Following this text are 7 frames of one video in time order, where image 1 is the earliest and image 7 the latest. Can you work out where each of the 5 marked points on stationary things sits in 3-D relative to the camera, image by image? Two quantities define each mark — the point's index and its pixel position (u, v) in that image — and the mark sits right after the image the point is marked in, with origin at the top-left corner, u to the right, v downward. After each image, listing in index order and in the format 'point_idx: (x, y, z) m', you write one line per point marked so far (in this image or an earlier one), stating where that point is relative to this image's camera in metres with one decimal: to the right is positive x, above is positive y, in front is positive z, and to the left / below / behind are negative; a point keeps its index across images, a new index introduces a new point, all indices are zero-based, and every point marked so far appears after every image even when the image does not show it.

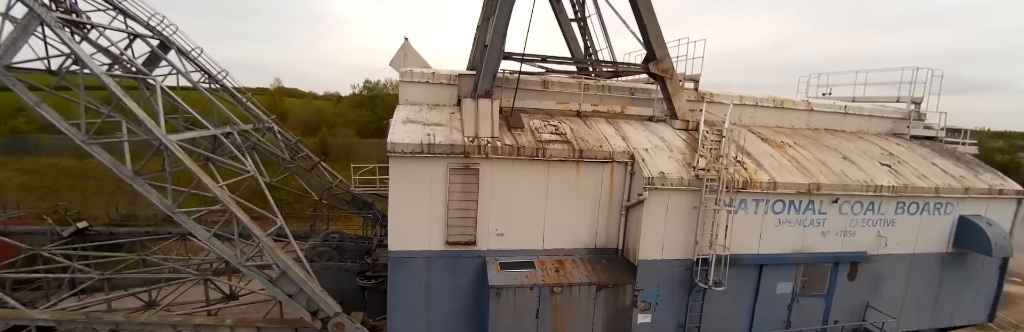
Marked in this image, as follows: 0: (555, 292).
0: (+0.8, -2.3, +6.4) m
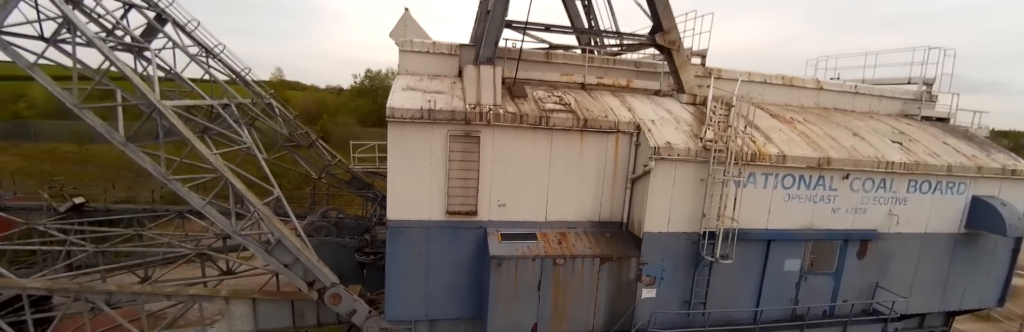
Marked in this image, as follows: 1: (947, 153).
0: (+0.8, -1.8, +6.3) m
1: (+10.5, +0.3, +8.4) m
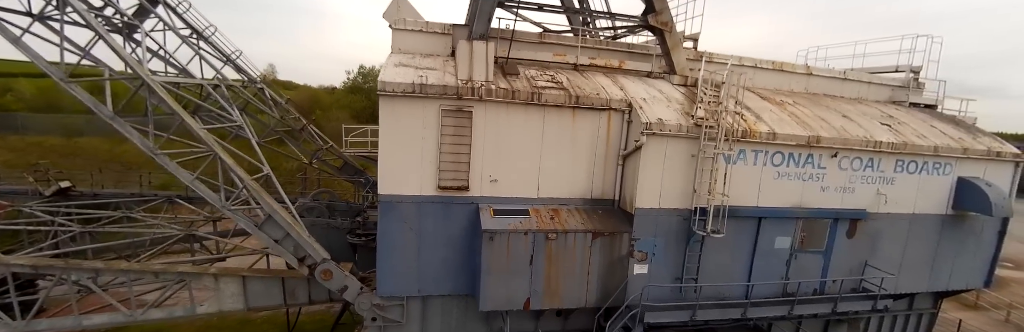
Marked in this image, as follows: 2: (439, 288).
0: (+0.7, -1.3, +6.3) m
1: (+10.3, +0.7, +8.5) m
2: (-1.4, -2.4, +6.8) m
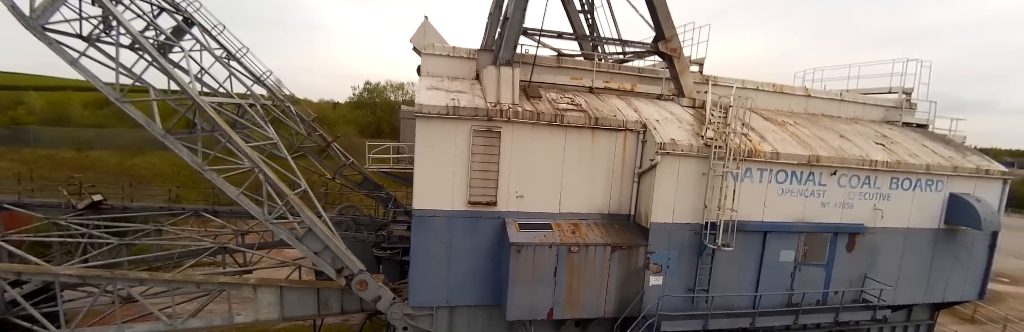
0: (+1.2, -1.6, +6.7) m
1: (+10.8, +0.3, +9.1) m
2: (-1.0, -2.7, +7.2) m
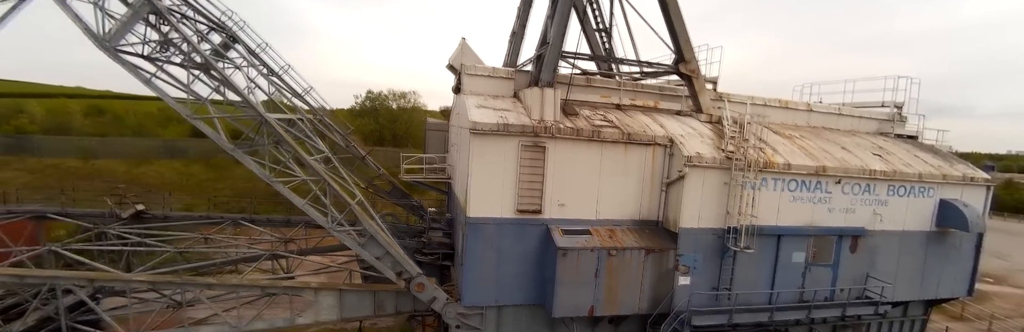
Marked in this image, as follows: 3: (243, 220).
0: (+2.1, -1.9, +7.5) m
1: (+11.7, +0.1, +10.0) m
2: (0.0, -3.0, +7.9) m
3: (-9.1, -1.8, +11.8) m
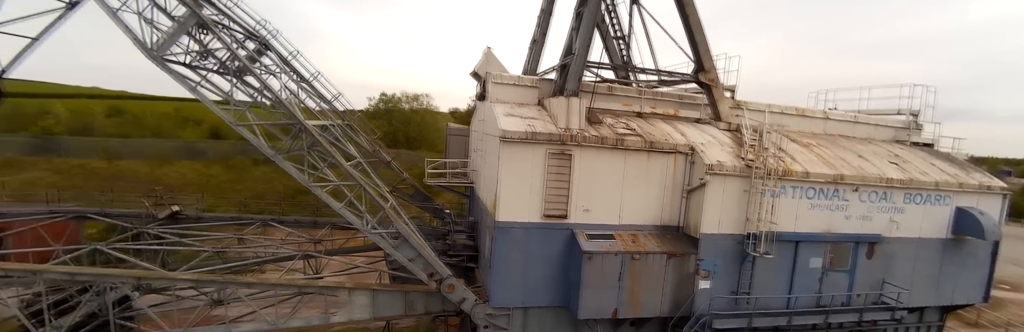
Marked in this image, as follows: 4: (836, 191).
0: (+2.7, -2.1, +7.8) m
1: (+12.4, -0.2, +10.2) m
2: (+0.6, -3.1, +8.2) m
3: (-8.4, -1.9, +12.2) m
4: (+8.3, -0.6, +8.9) m
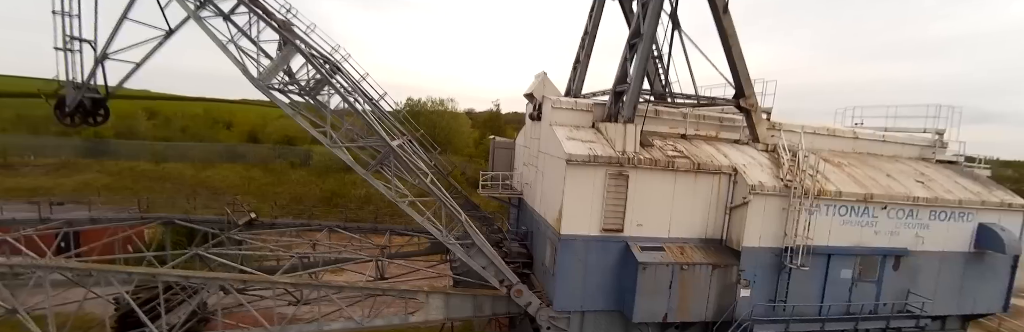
0: (+4.3, -2.6, +8.7) m
1: (+14.0, -0.8, +10.9) m
2: (+2.2, -3.6, +9.2) m
3: (-6.8, -2.3, +13.4) m
4: (+9.9, -1.2, +9.7) m
